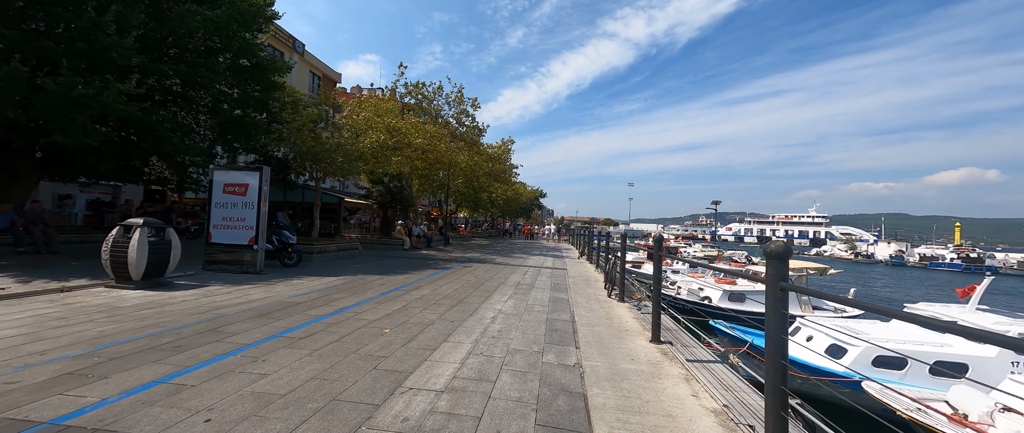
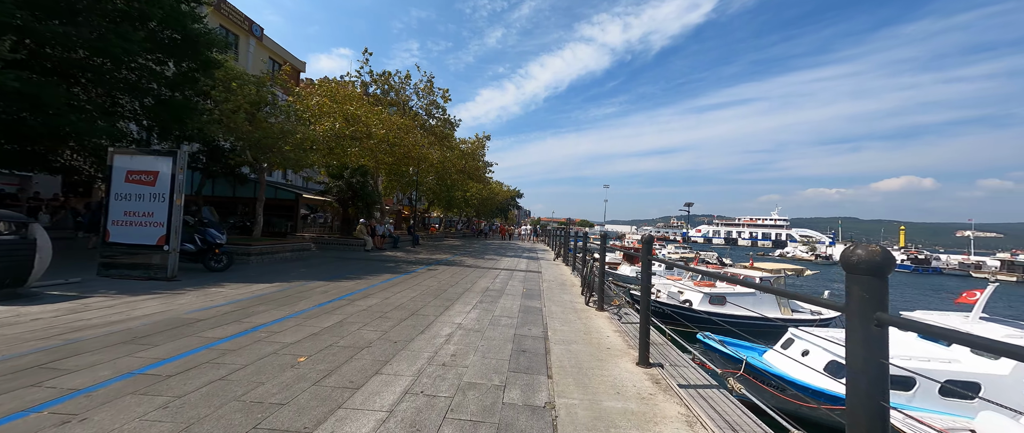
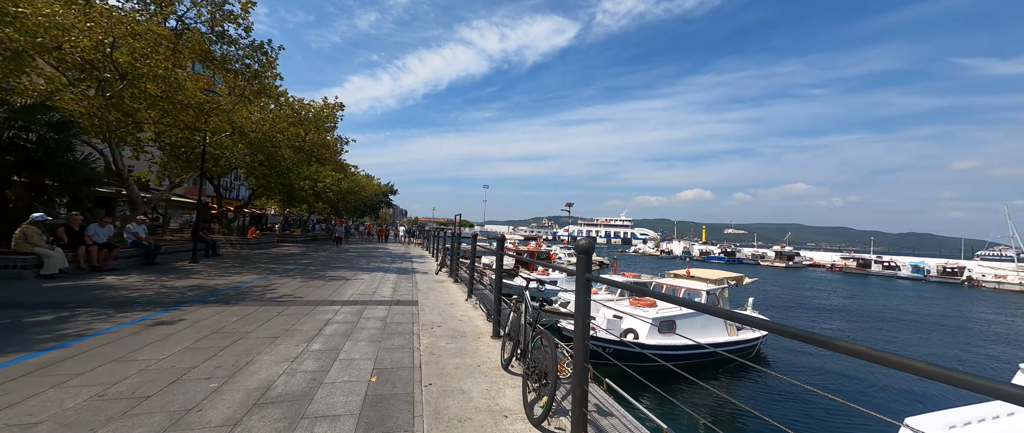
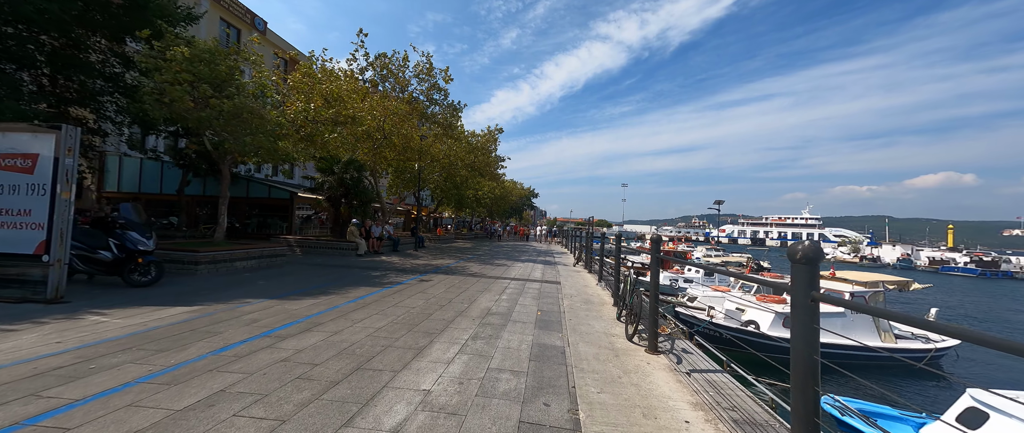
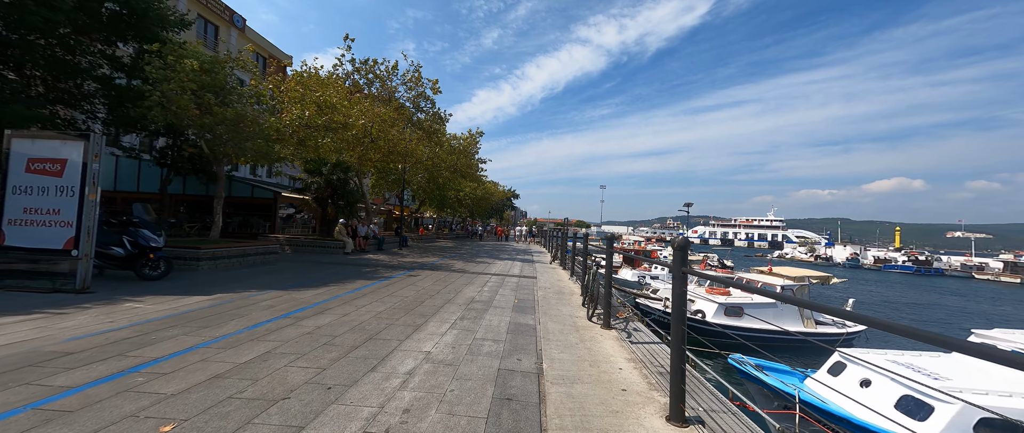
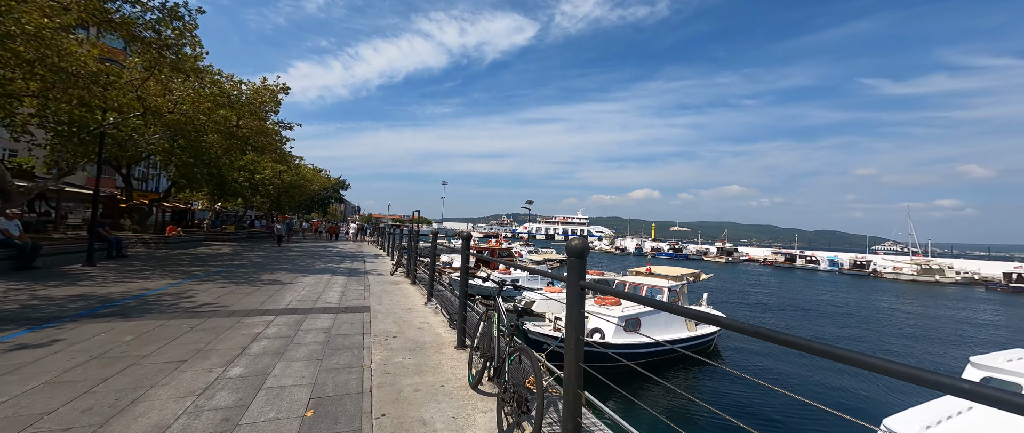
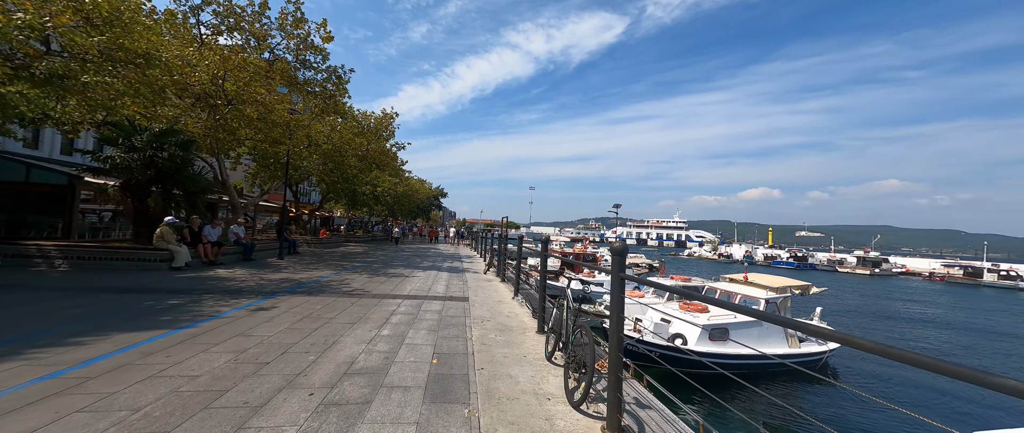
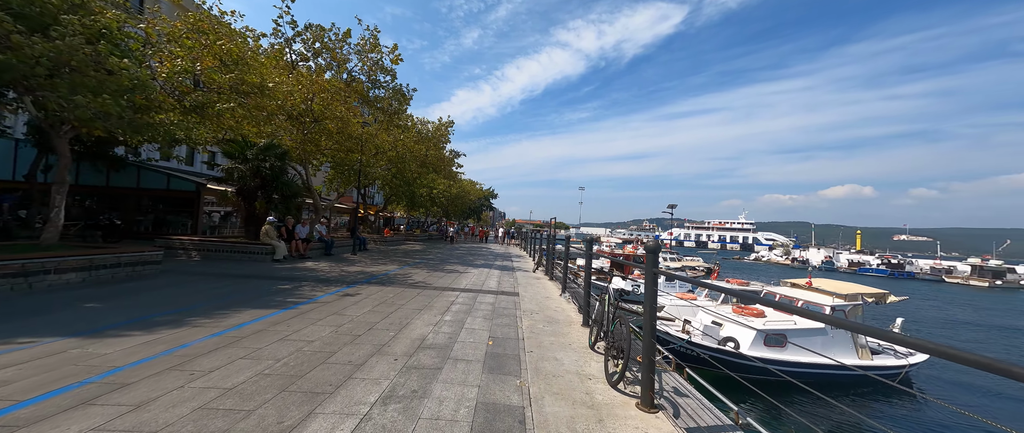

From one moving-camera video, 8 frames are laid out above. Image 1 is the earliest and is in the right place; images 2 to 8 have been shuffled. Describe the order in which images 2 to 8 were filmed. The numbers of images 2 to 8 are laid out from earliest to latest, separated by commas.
2, 5, 4, 8, 7, 3, 6
